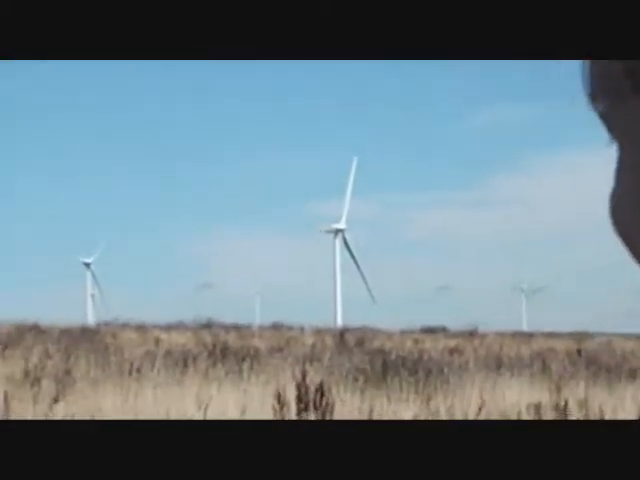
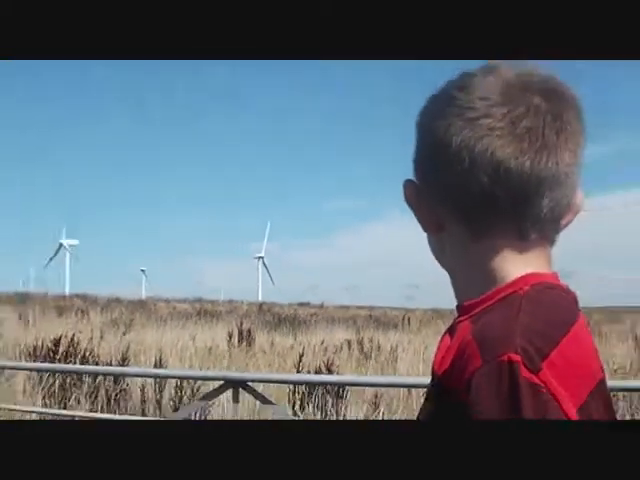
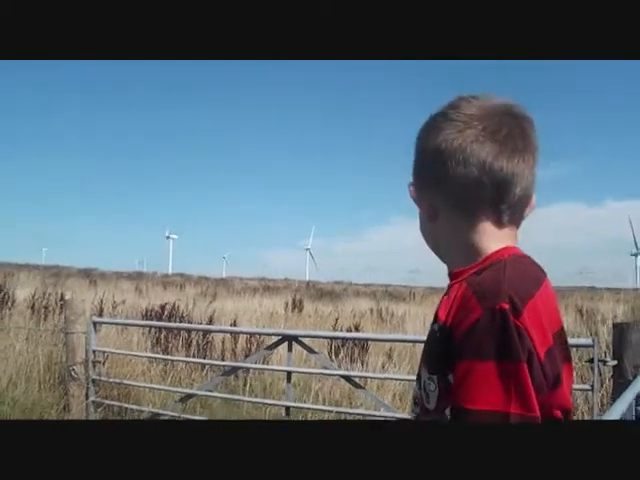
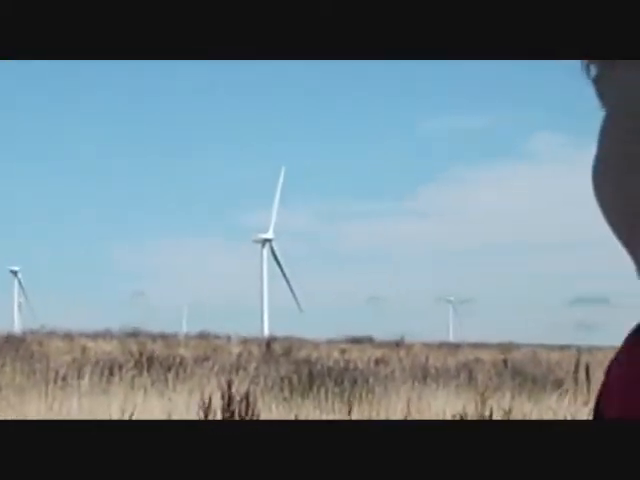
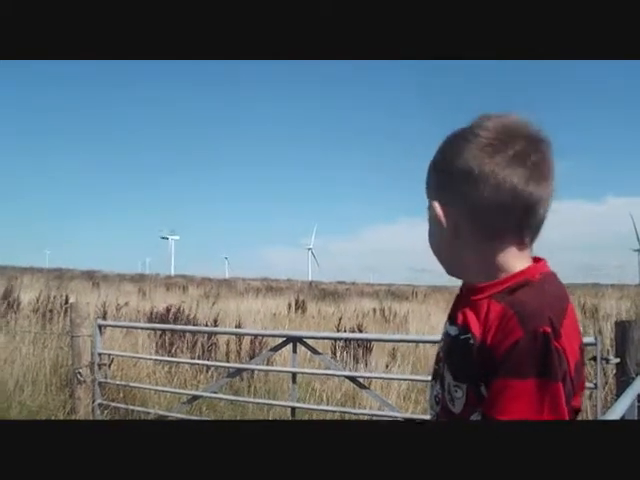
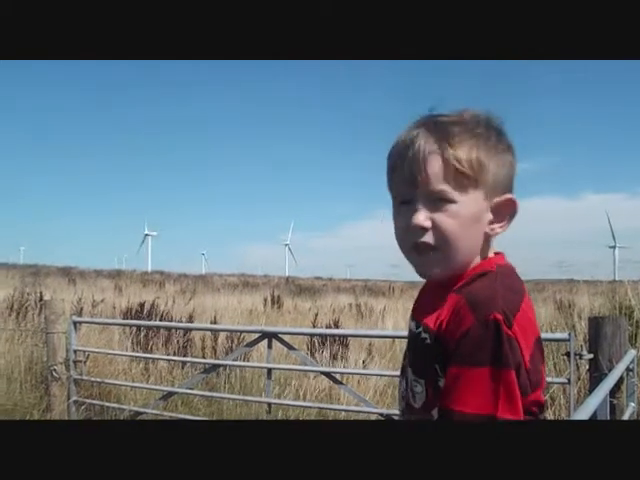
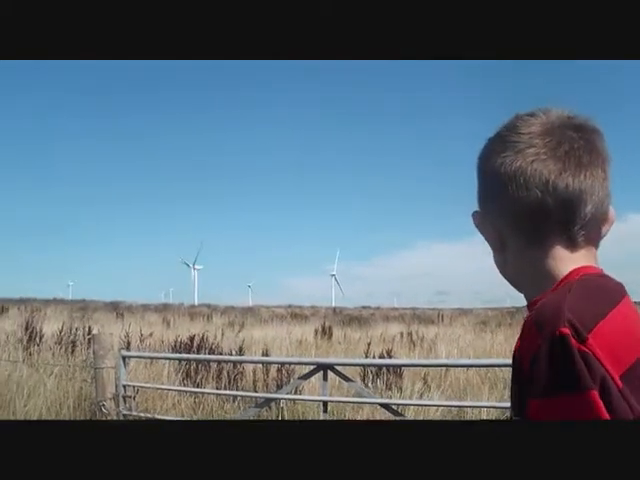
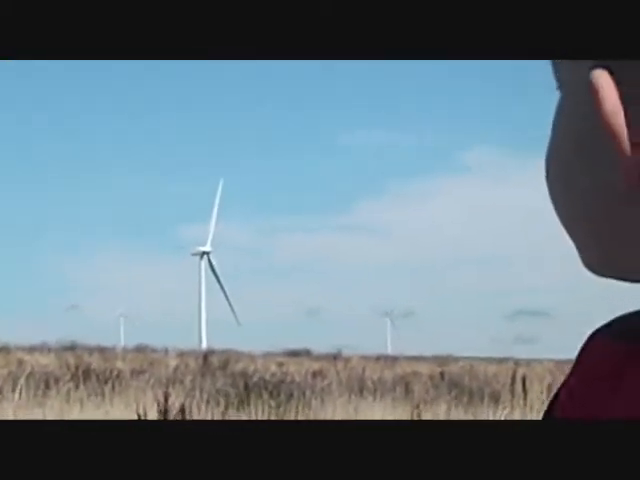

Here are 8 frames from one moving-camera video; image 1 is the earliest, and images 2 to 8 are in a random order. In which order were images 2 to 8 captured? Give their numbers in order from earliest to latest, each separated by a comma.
4, 8, 2, 6, 5, 3, 7
